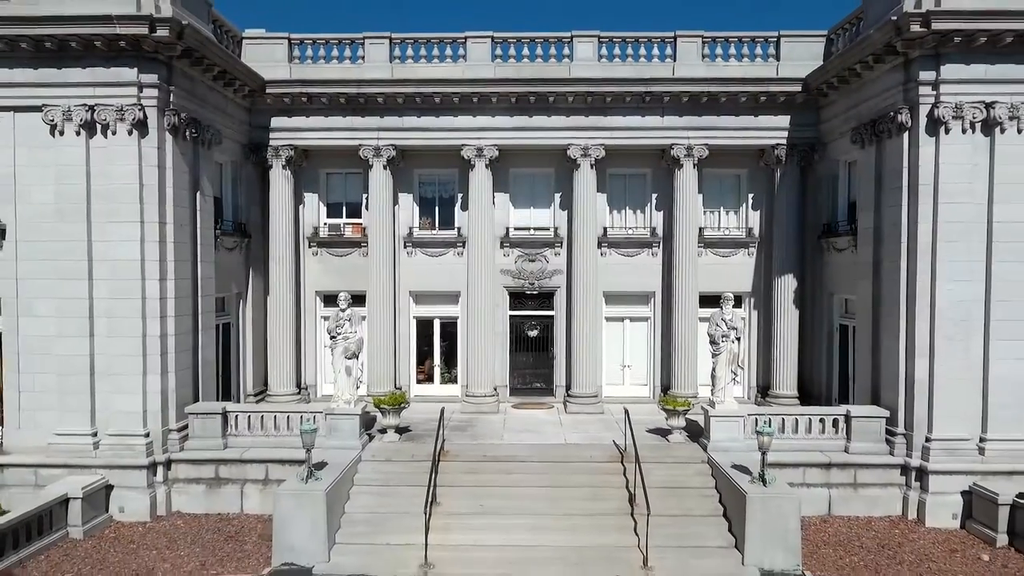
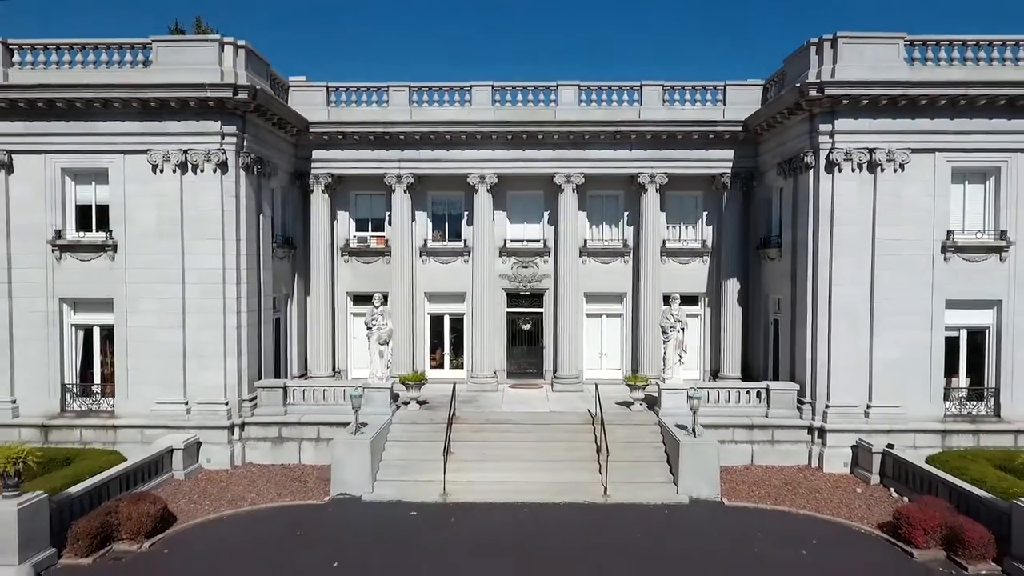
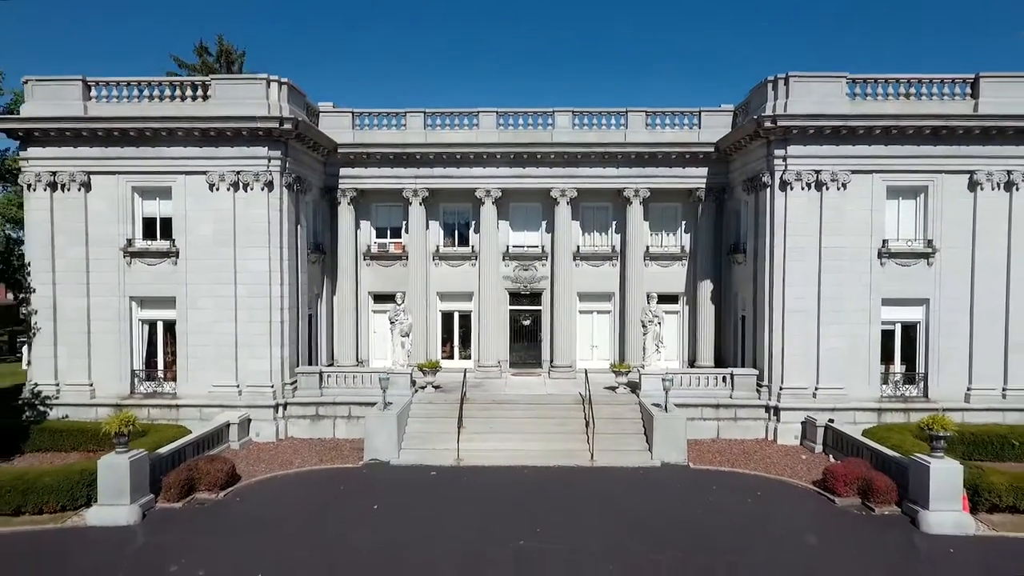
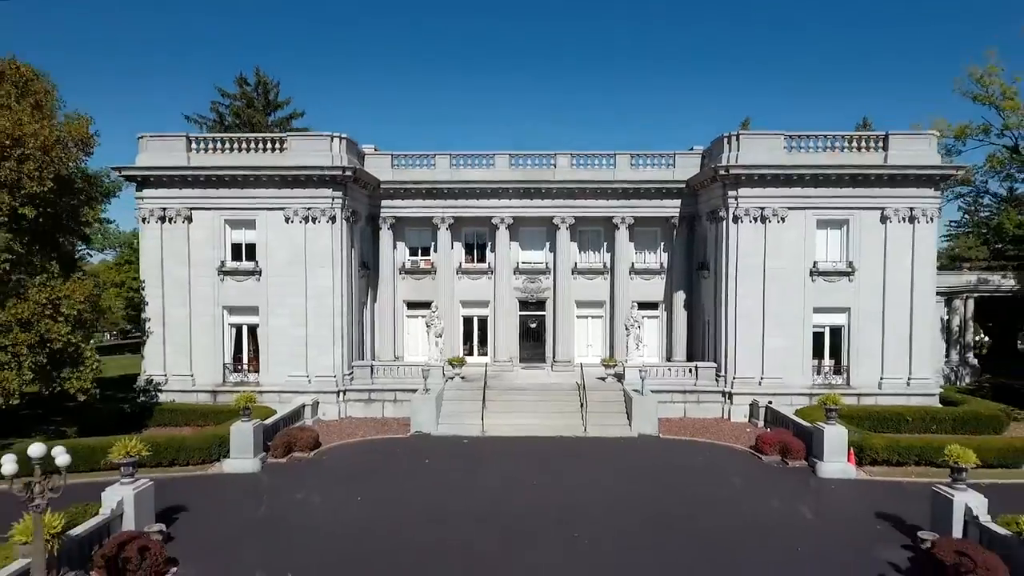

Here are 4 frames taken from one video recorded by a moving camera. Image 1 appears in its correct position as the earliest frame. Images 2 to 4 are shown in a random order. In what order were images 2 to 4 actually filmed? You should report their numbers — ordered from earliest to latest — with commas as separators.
2, 3, 4
